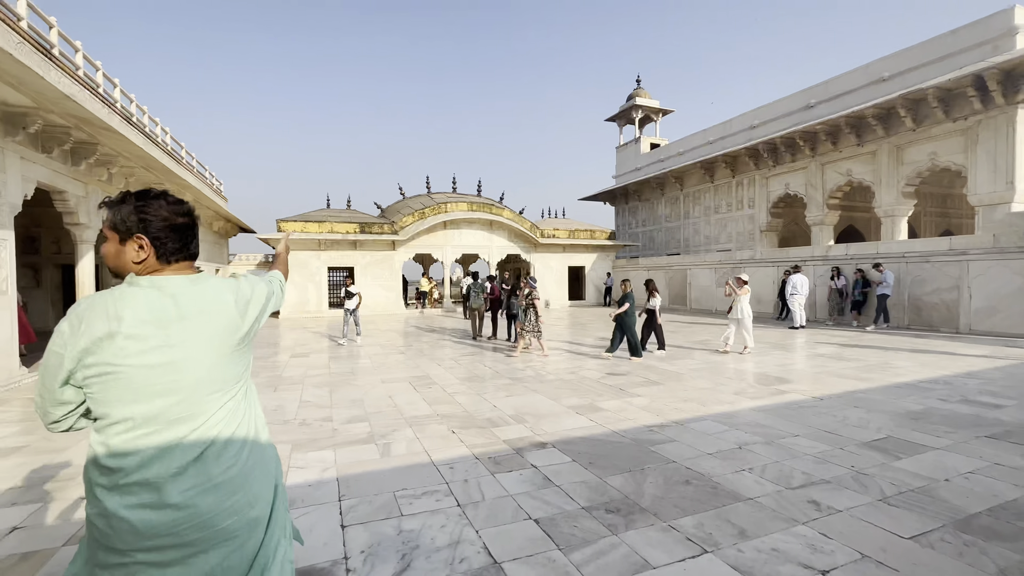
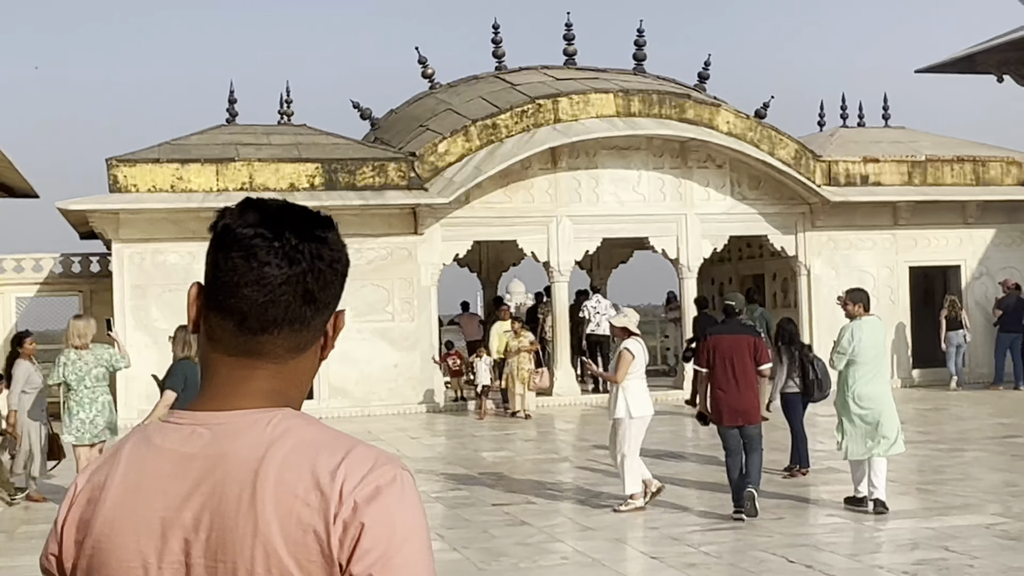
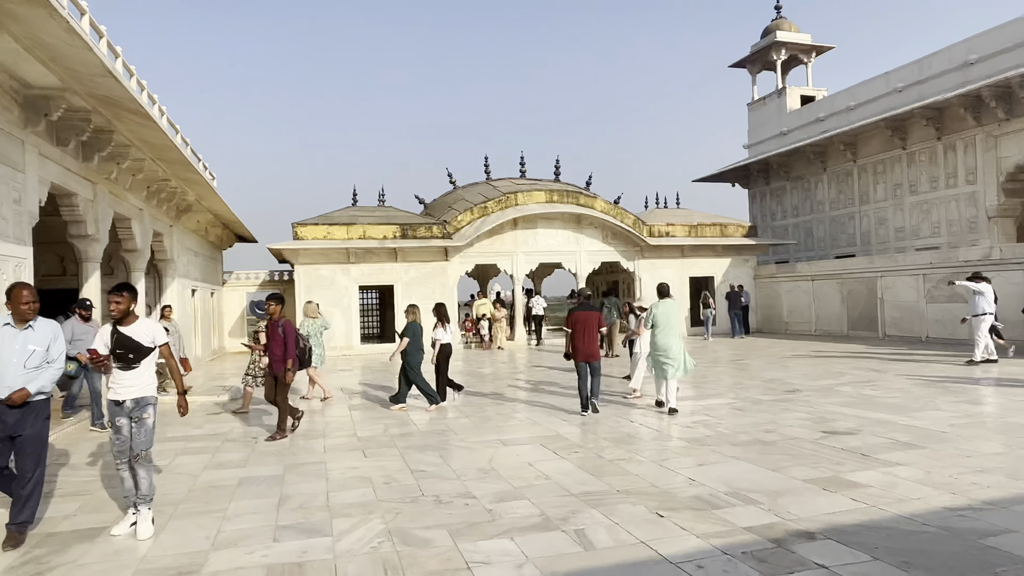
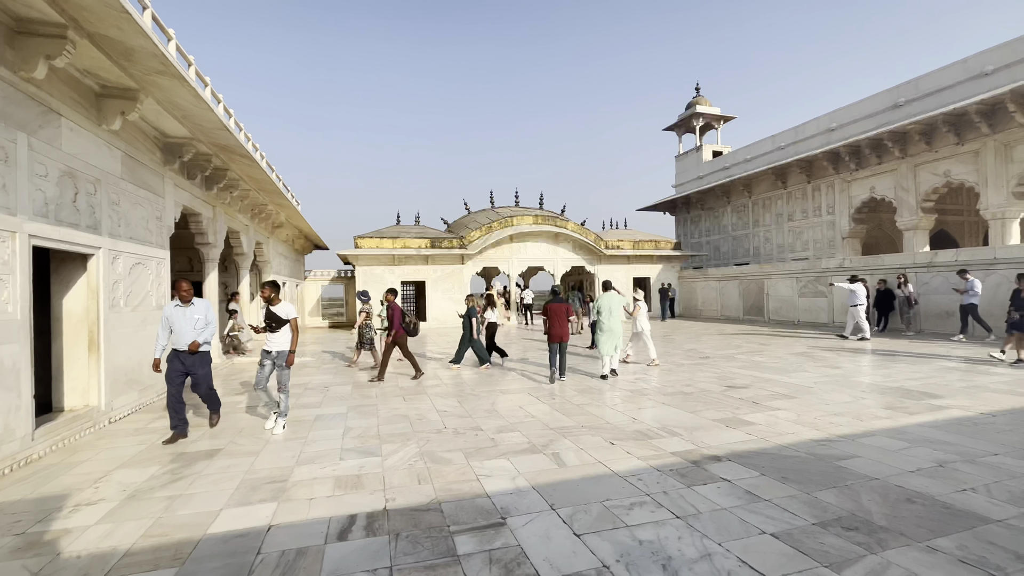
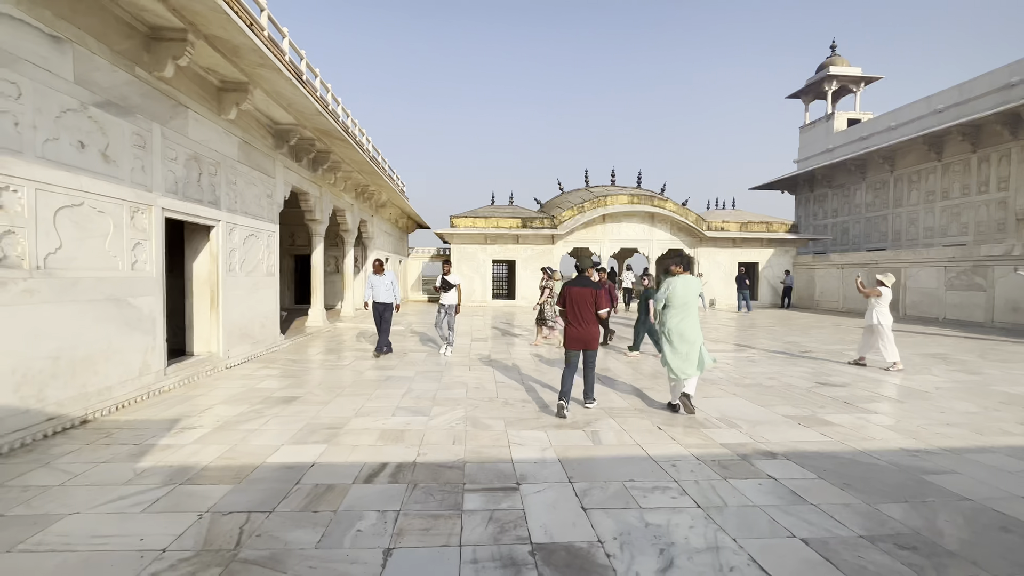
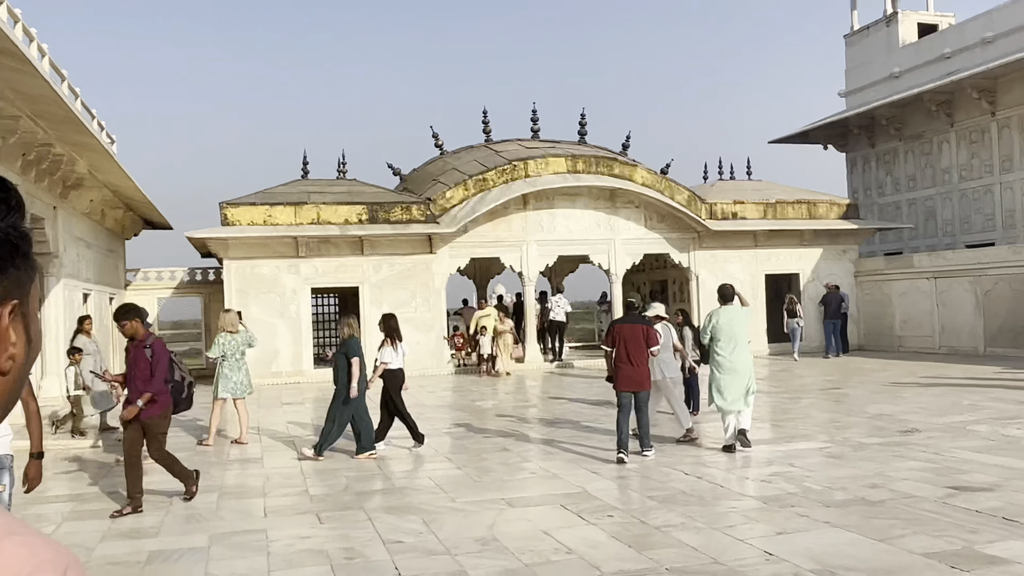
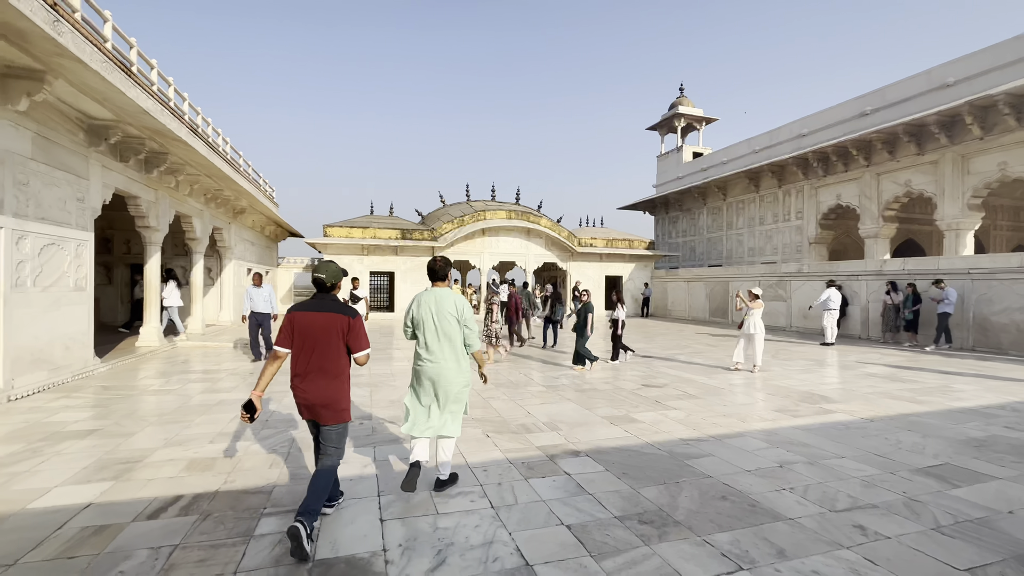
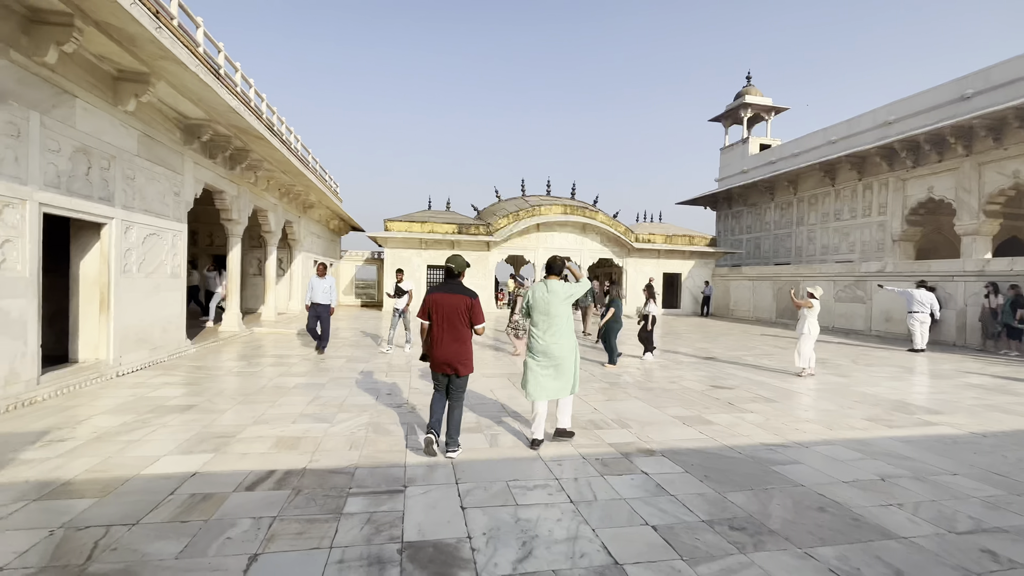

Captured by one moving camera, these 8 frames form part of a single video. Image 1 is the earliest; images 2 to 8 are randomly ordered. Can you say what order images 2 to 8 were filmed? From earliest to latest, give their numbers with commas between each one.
7, 8, 5, 4, 3, 6, 2
